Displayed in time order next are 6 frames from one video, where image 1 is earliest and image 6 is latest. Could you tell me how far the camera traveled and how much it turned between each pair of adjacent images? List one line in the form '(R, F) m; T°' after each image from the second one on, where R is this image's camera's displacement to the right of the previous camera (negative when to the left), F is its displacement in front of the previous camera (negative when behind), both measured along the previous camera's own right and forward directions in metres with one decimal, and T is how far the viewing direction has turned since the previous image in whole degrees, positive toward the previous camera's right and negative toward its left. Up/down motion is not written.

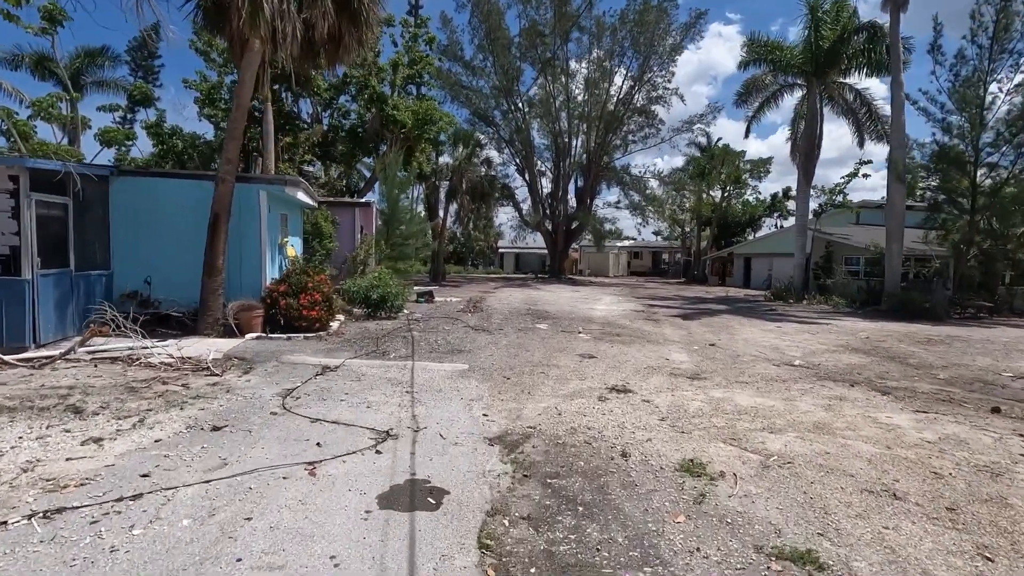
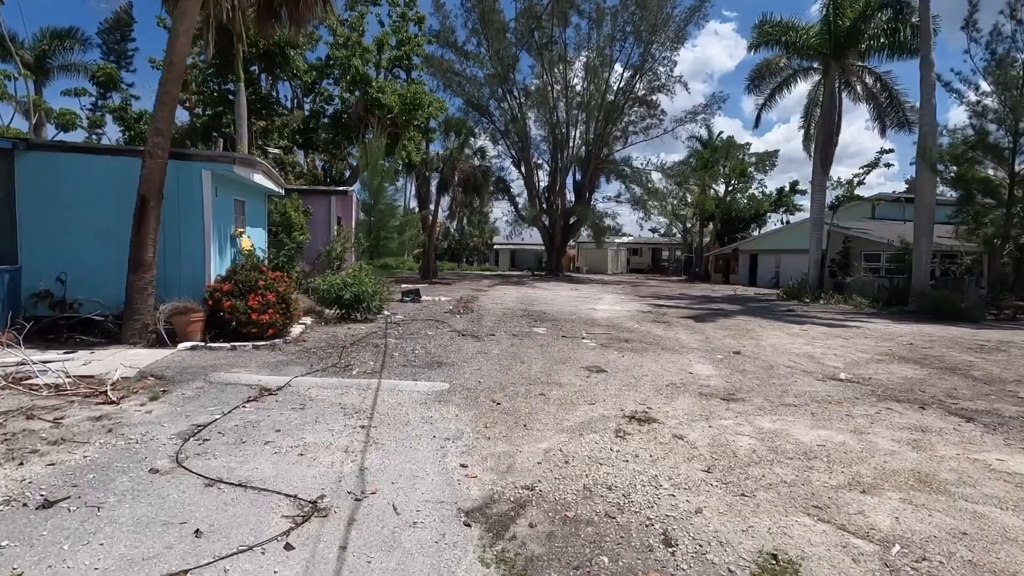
(+0.1, +1.8) m; 0°
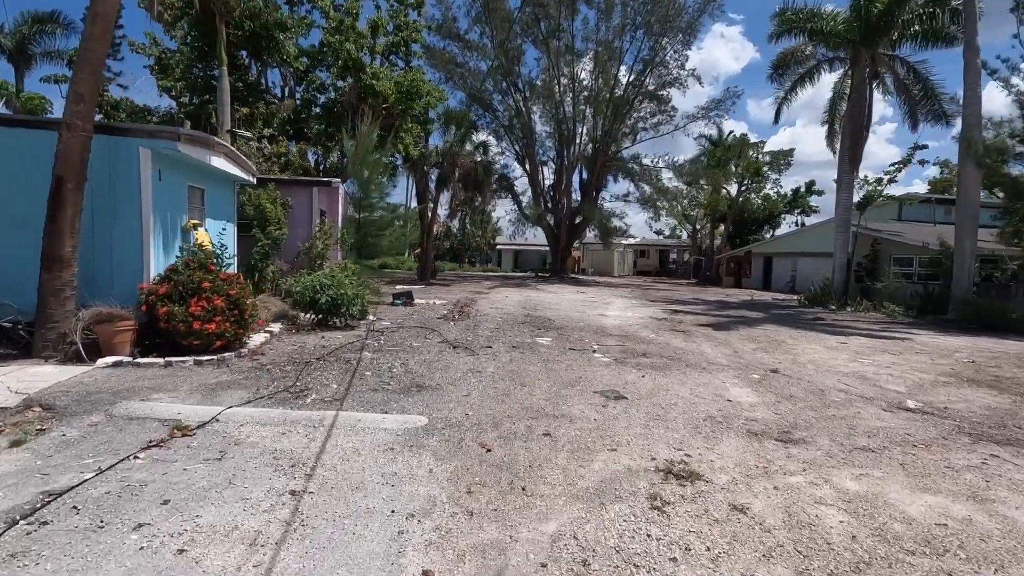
(+0.1, +1.6) m; 0°
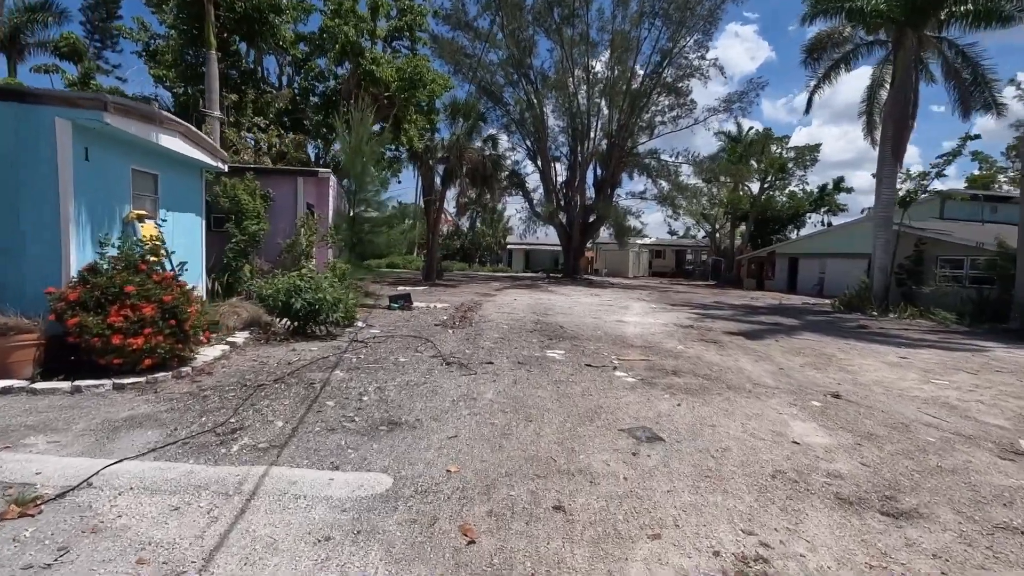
(+0.1, +1.6) m; -1°
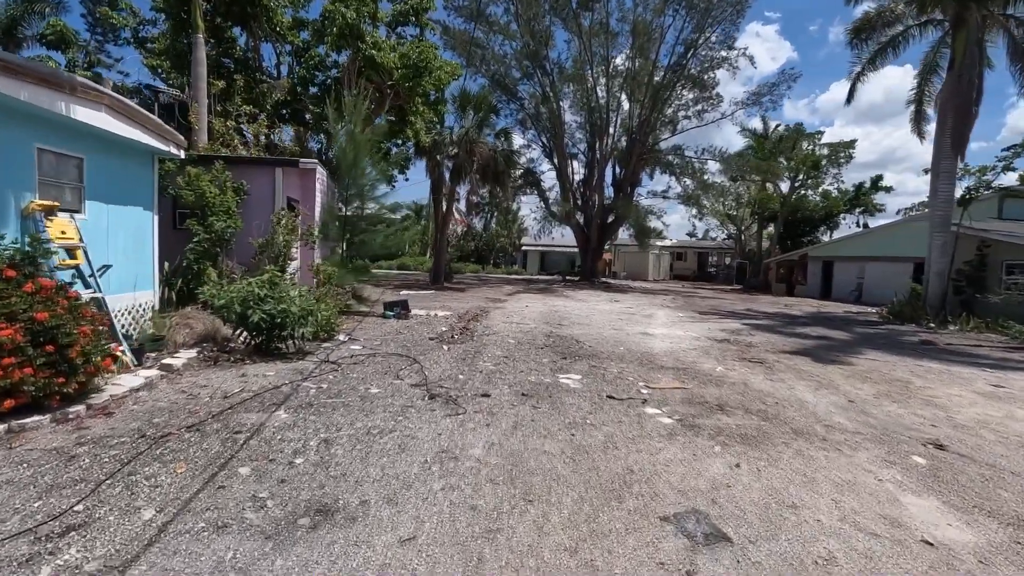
(+0.2, +1.7) m; -2°
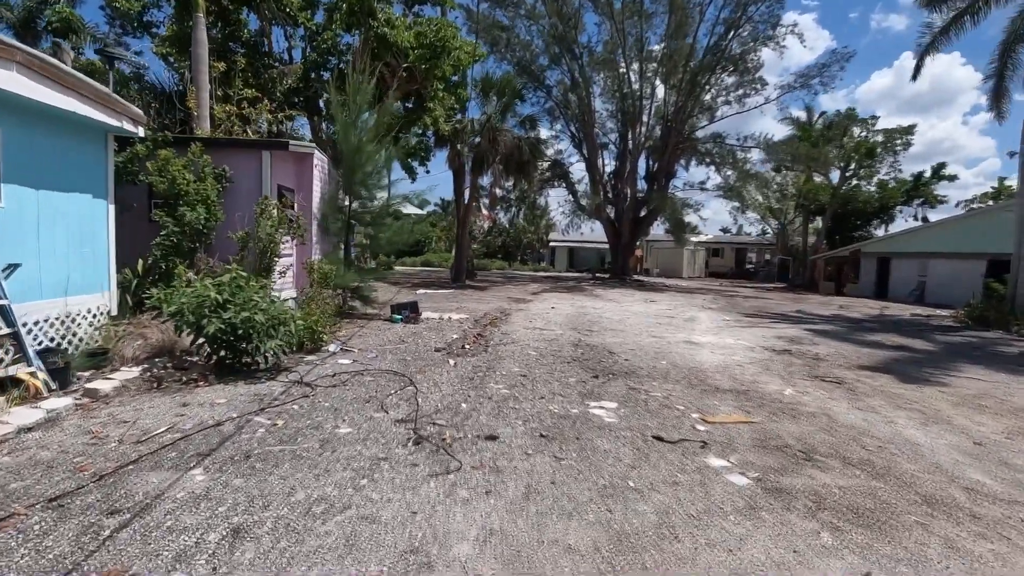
(+0.1, +1.6) m; -3°
